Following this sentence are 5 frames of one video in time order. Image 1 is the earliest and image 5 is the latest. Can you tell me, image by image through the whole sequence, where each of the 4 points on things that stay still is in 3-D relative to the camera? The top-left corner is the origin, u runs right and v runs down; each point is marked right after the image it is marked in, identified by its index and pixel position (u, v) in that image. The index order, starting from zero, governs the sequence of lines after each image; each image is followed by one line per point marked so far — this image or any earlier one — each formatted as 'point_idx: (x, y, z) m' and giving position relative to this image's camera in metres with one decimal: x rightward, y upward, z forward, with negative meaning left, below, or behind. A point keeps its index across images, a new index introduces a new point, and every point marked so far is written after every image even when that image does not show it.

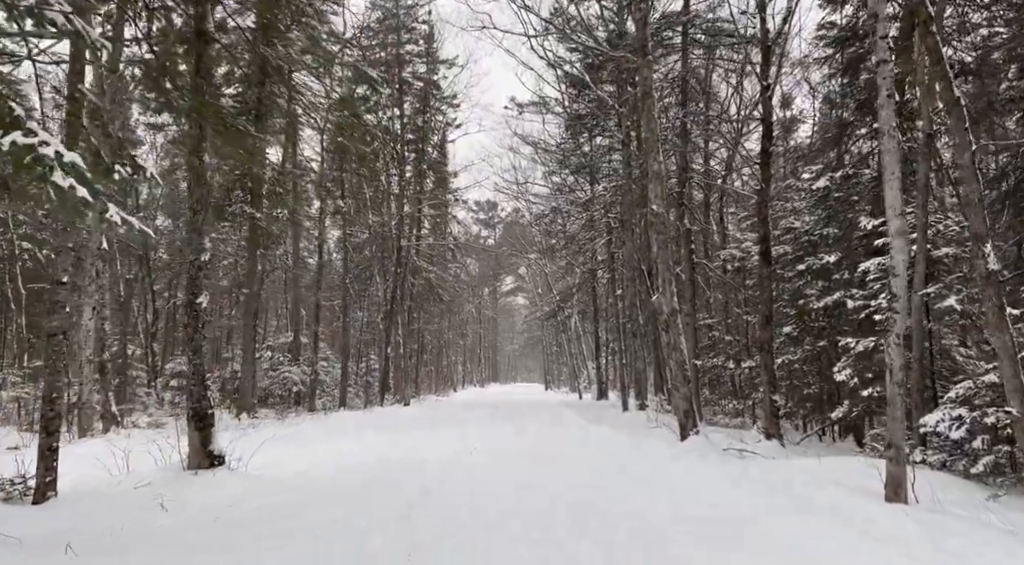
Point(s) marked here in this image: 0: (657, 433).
0: (+3.0, -3.0, +16.6) m
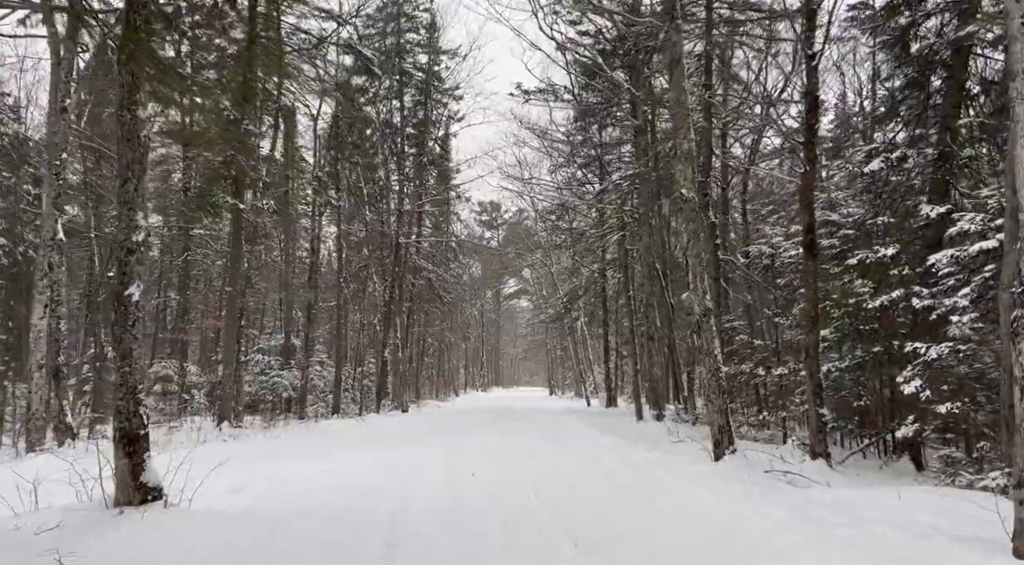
0: (+3.1, -3.0, +15.2) m
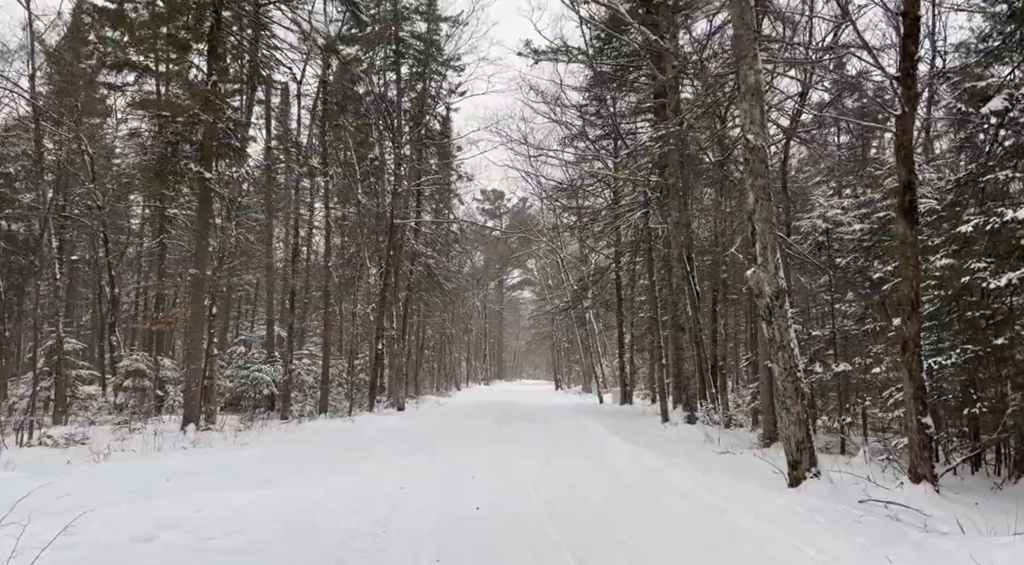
0: (+3.2, -2.6, +13.0) m
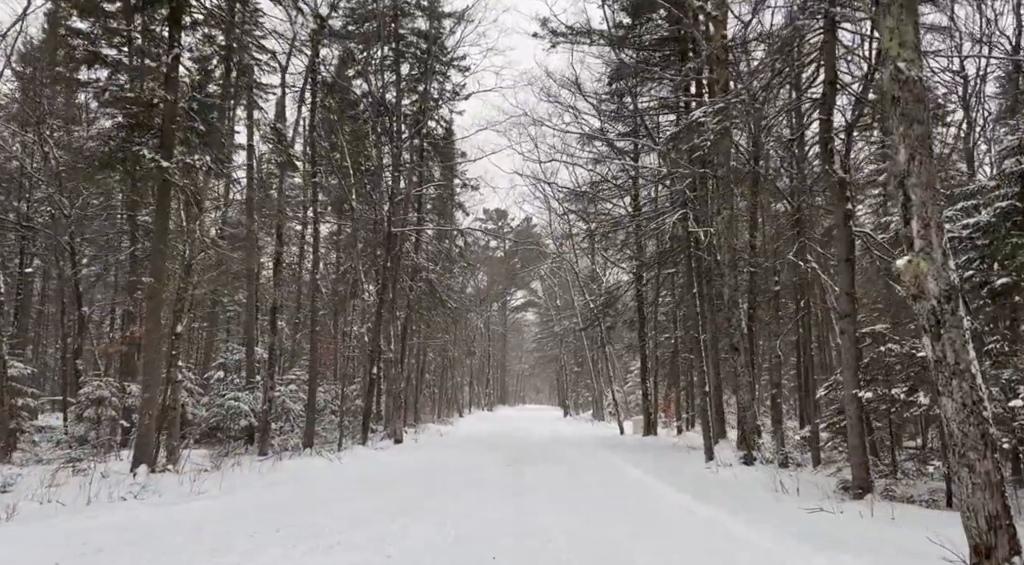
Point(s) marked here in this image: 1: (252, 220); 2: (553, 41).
0: (+3.5, -2.8, +10.4) m
1: (-6.5, +1.6, +19.6) m
2: (+0.9, +5.1, +16.7) m
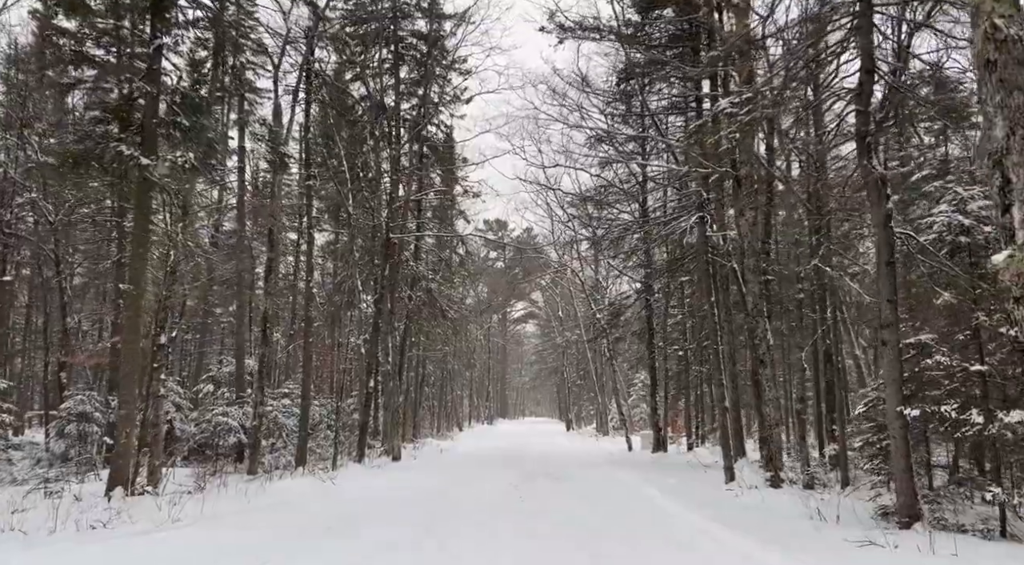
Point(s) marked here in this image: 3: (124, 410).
0: (+3.6, -2.8, +9.5) m
1: (-6.4, +1.3, +18.7) m
2: (+1.0, +5.0, +15.9) m
3: (-5.9, -1.9, +11.9) m
